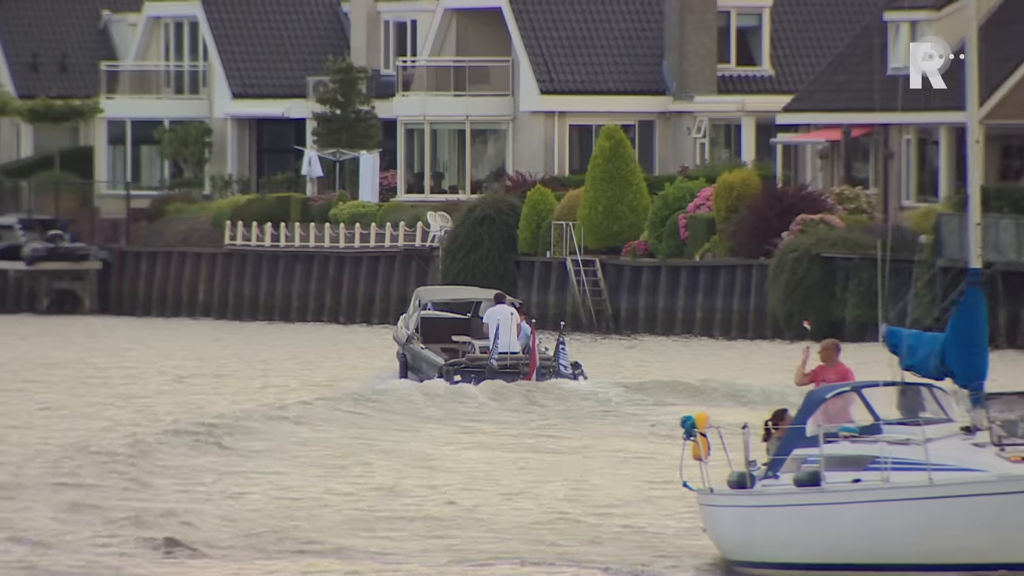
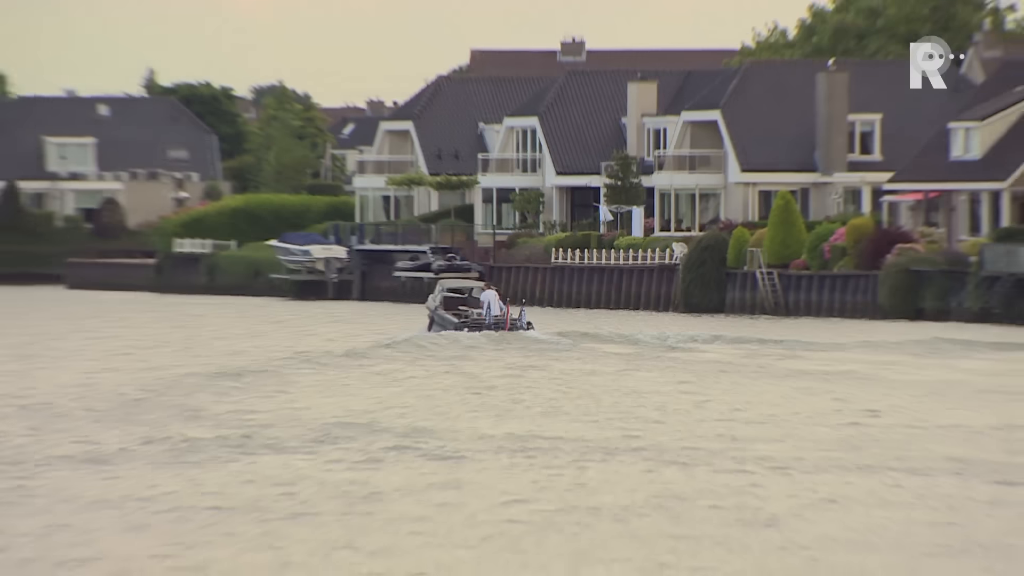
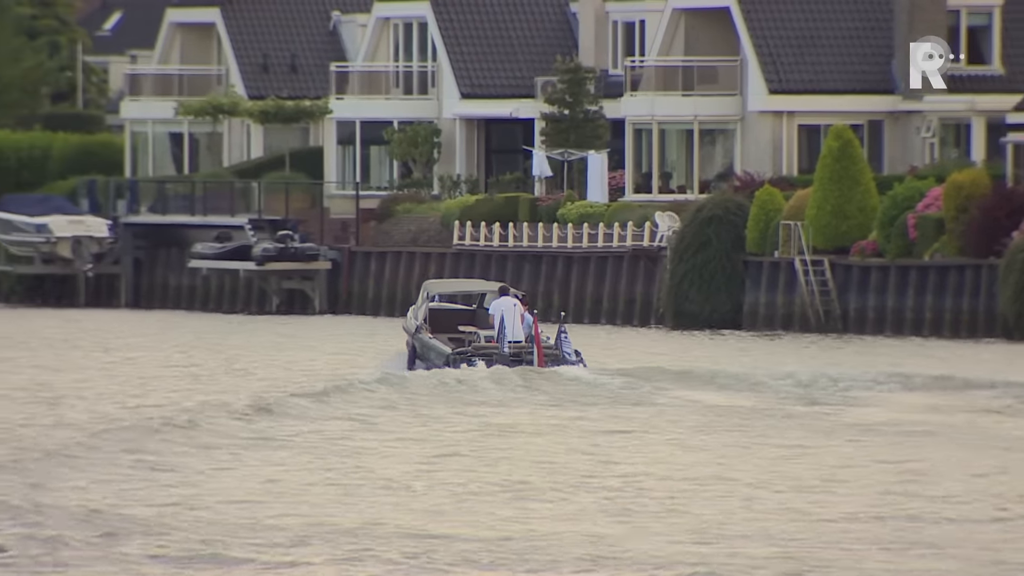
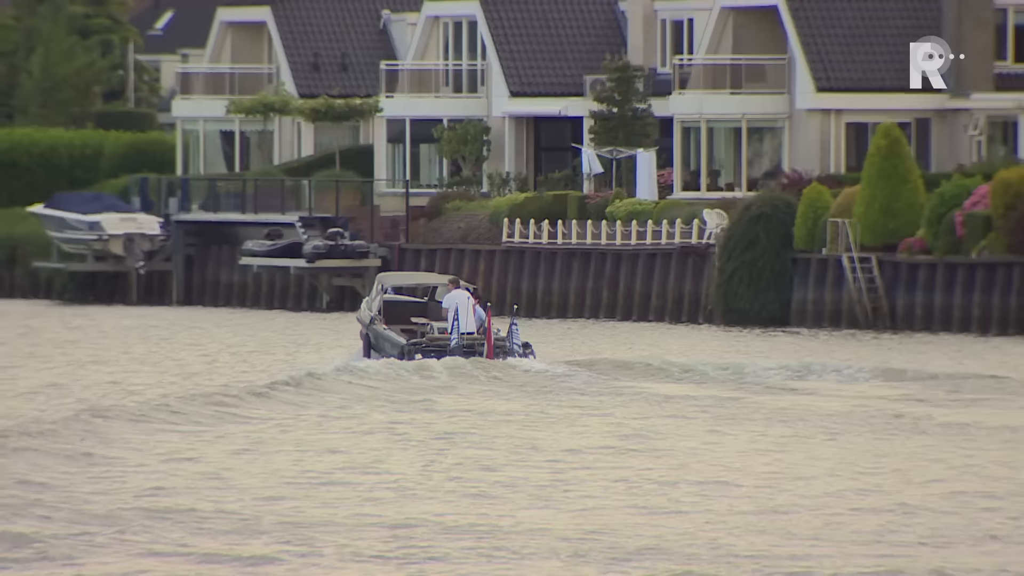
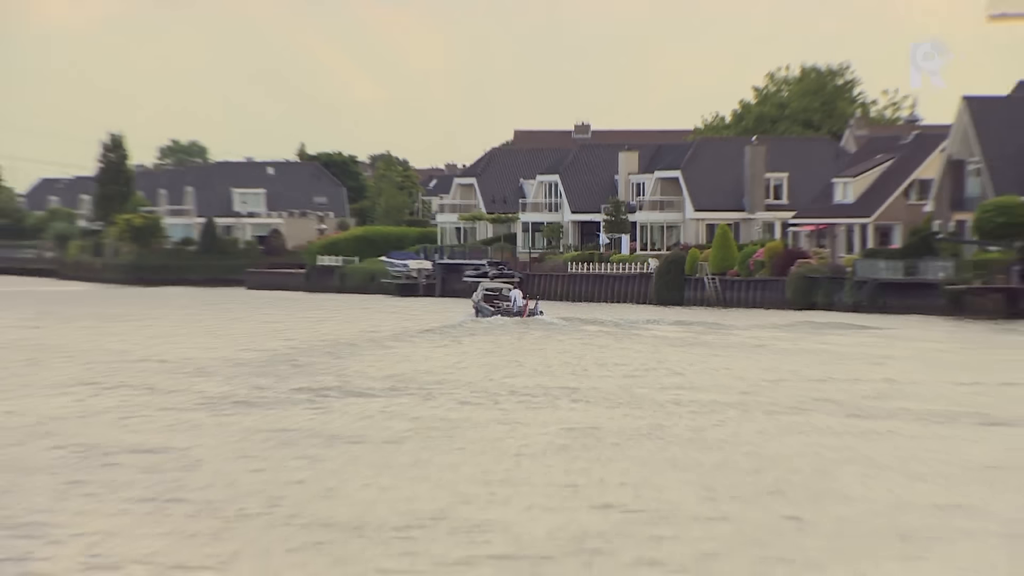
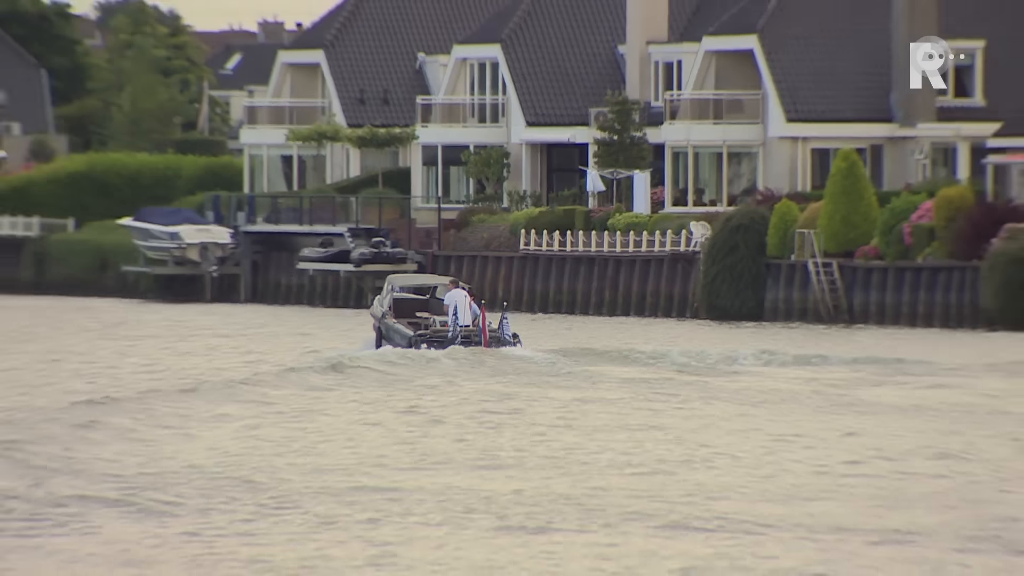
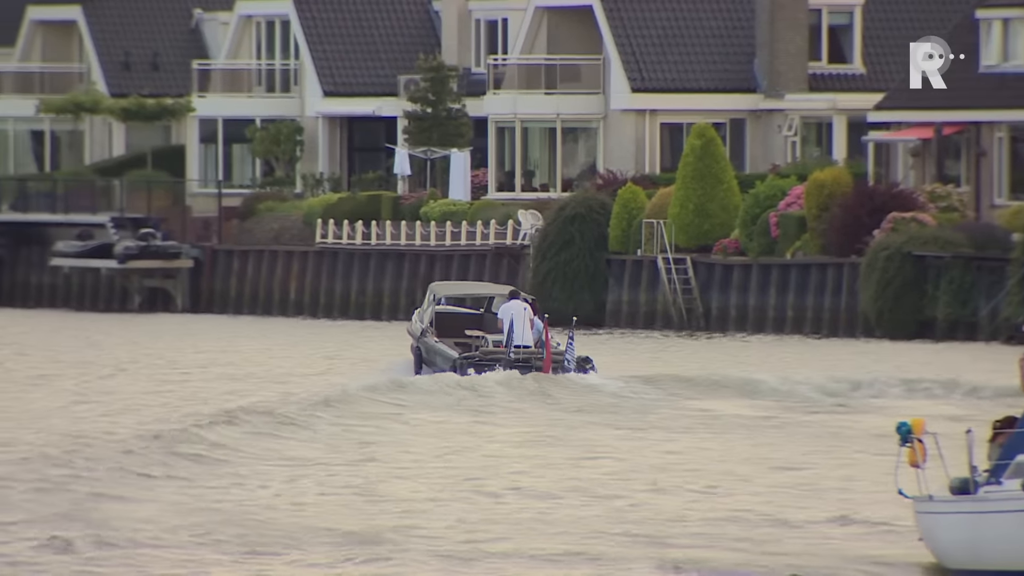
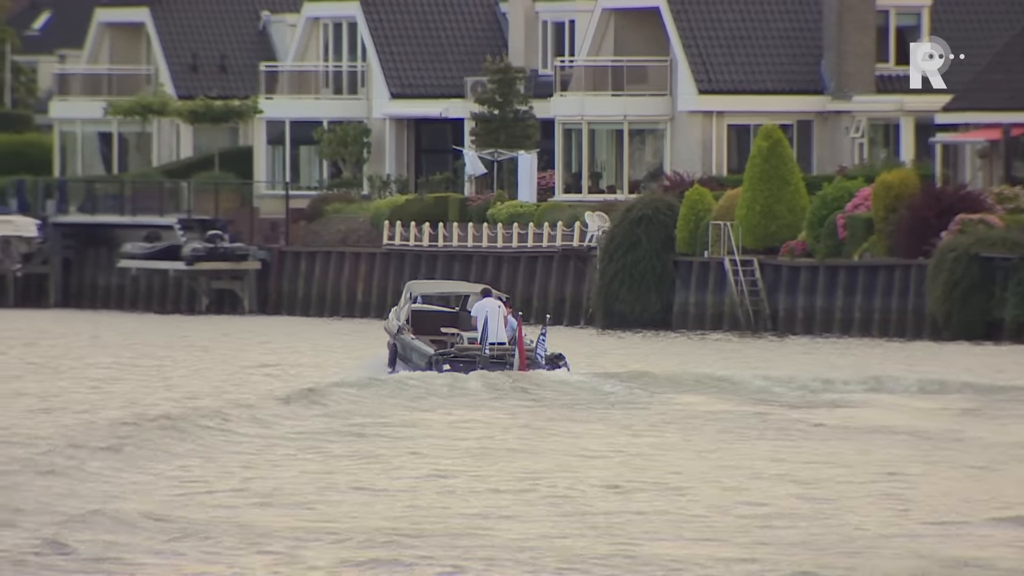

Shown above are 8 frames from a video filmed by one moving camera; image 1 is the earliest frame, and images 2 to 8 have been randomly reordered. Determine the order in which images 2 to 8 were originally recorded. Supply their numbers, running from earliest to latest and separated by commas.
7, 8, 3, 4, 6, 2, 5
